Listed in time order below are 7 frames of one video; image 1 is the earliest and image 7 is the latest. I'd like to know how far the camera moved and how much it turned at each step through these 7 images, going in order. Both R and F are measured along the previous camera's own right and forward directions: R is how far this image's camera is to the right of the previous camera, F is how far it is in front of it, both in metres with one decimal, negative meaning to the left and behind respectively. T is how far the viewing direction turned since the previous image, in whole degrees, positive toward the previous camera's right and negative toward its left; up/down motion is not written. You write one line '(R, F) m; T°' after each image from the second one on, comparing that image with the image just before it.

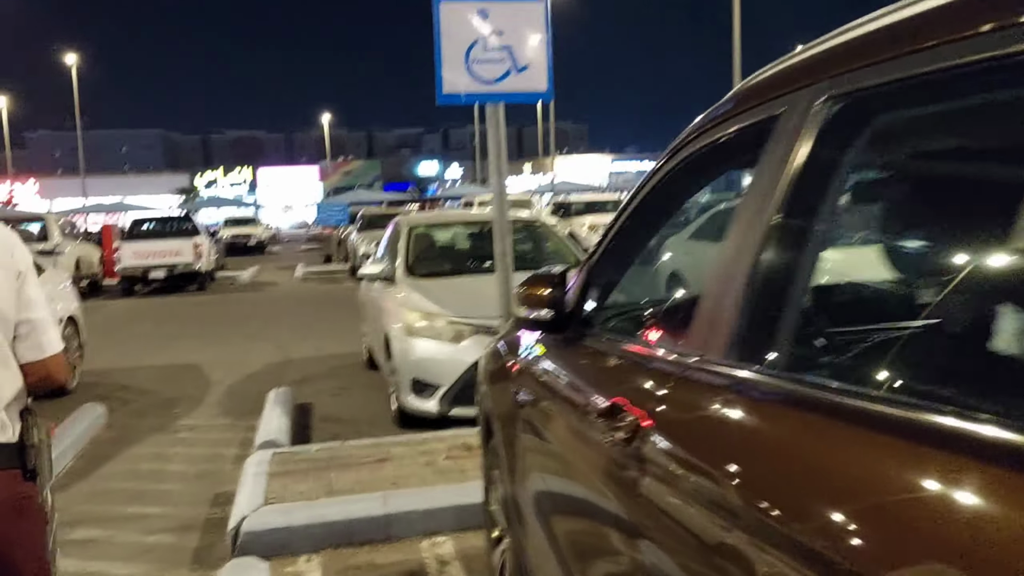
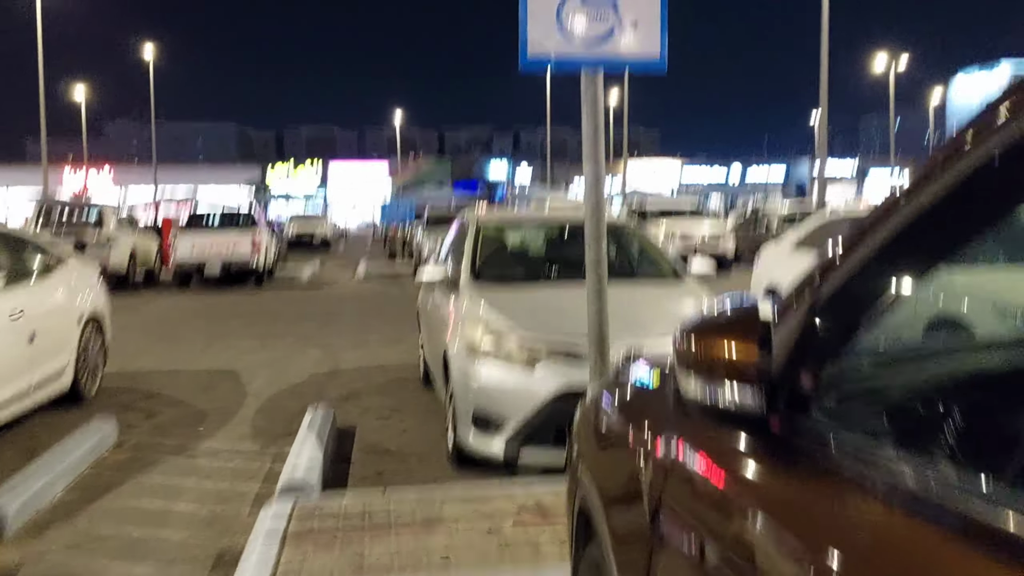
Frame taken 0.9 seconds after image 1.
(-0.2, +1.2) m; -4°
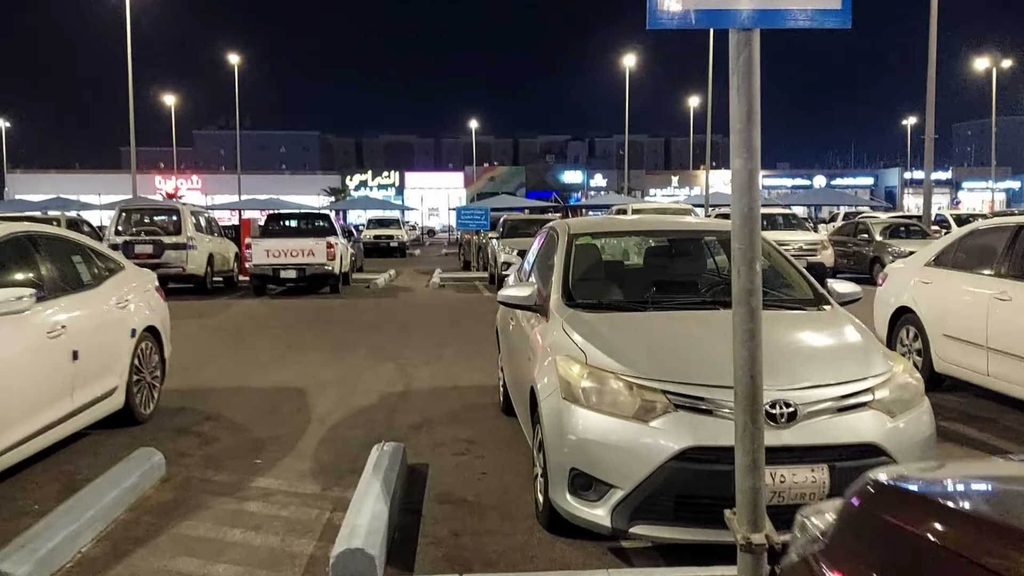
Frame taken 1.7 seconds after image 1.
(-0.2, +1.0) m; -5°
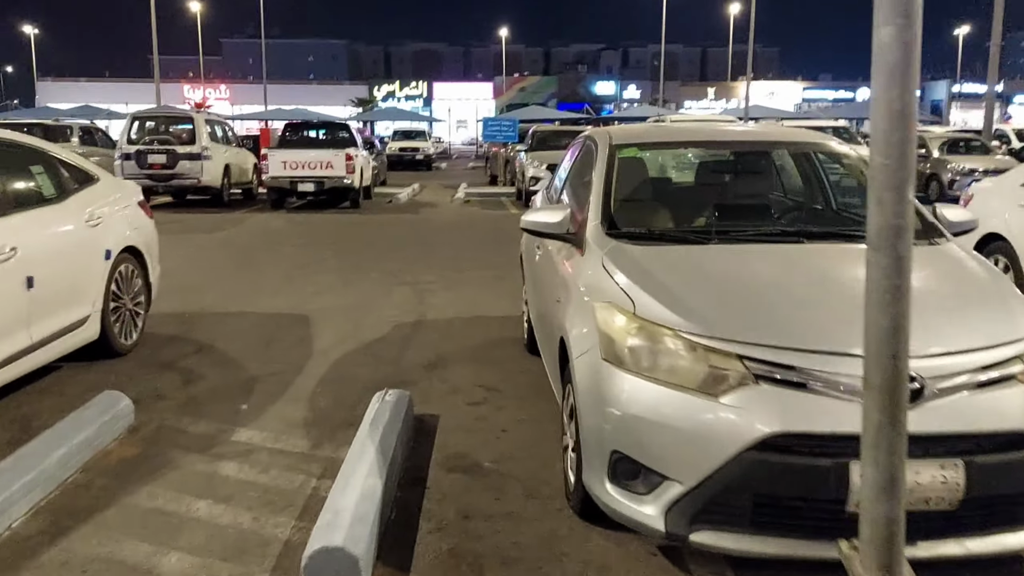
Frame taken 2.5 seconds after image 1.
(0.0, +1.0) m; -2°
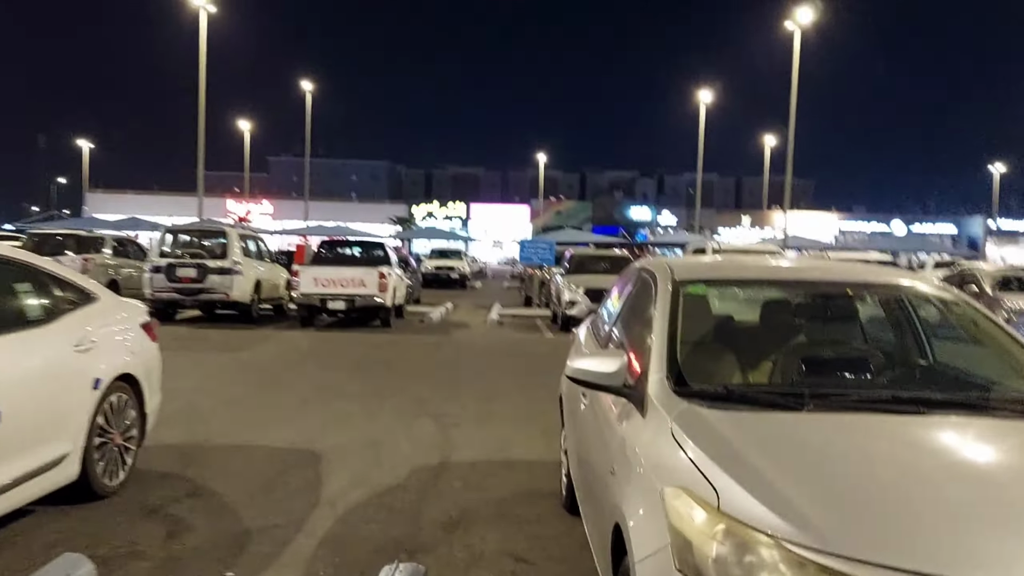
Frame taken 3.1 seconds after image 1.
(0.0, +0.7) m; -2°
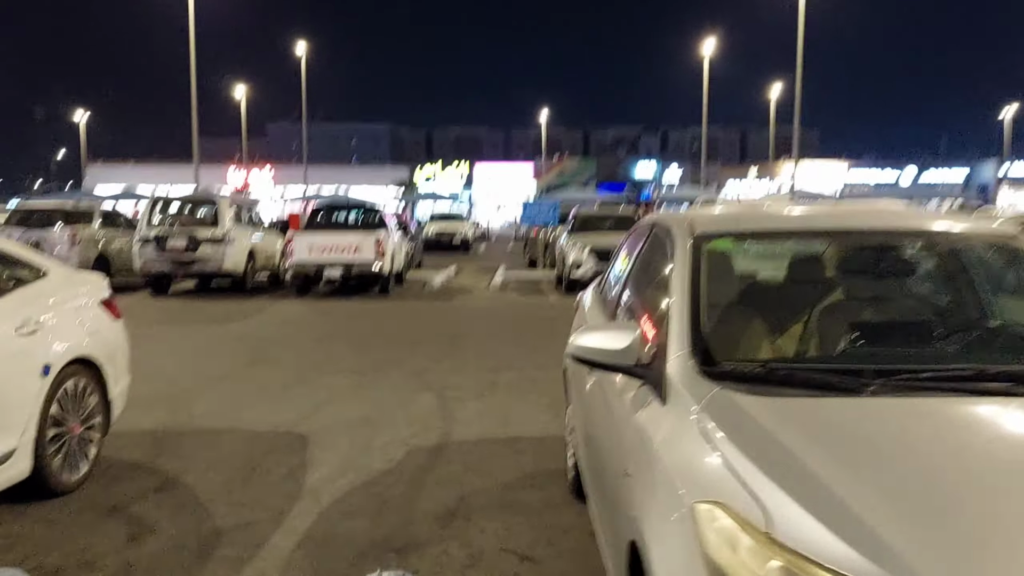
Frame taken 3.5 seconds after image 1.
(+0.1, +0.6) m; 0°
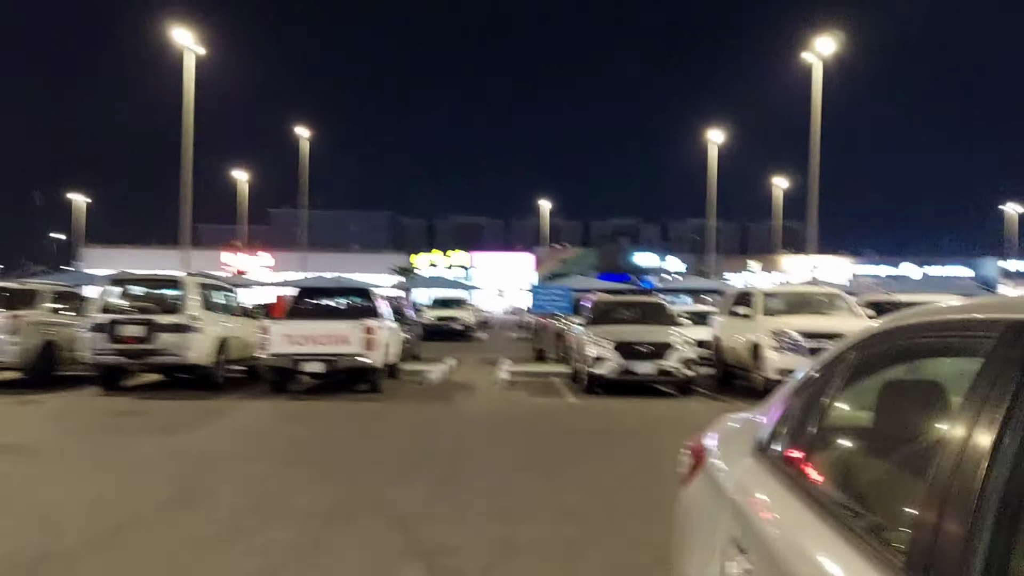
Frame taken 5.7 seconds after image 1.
(-0.2, +2.5) m; 0°
